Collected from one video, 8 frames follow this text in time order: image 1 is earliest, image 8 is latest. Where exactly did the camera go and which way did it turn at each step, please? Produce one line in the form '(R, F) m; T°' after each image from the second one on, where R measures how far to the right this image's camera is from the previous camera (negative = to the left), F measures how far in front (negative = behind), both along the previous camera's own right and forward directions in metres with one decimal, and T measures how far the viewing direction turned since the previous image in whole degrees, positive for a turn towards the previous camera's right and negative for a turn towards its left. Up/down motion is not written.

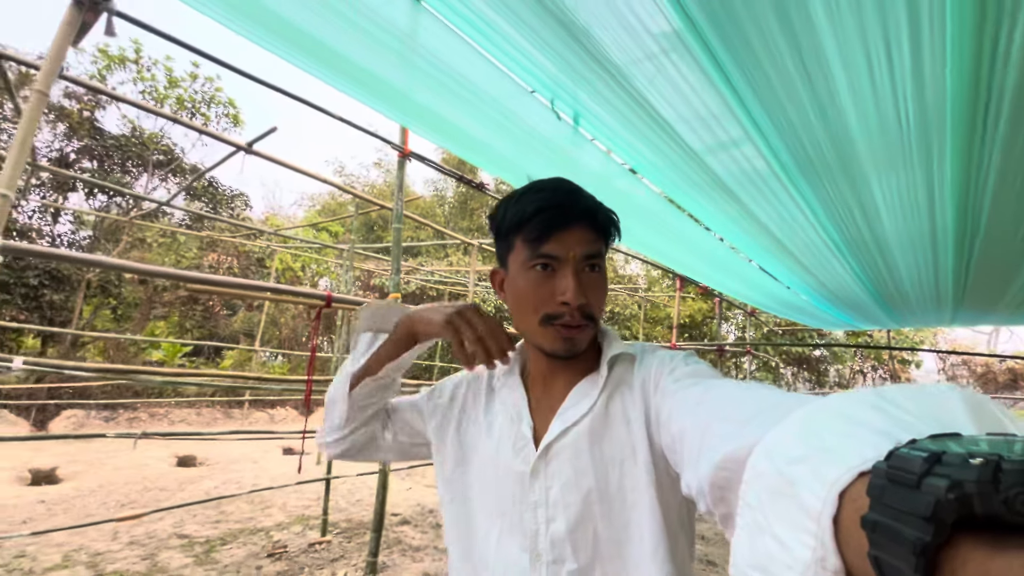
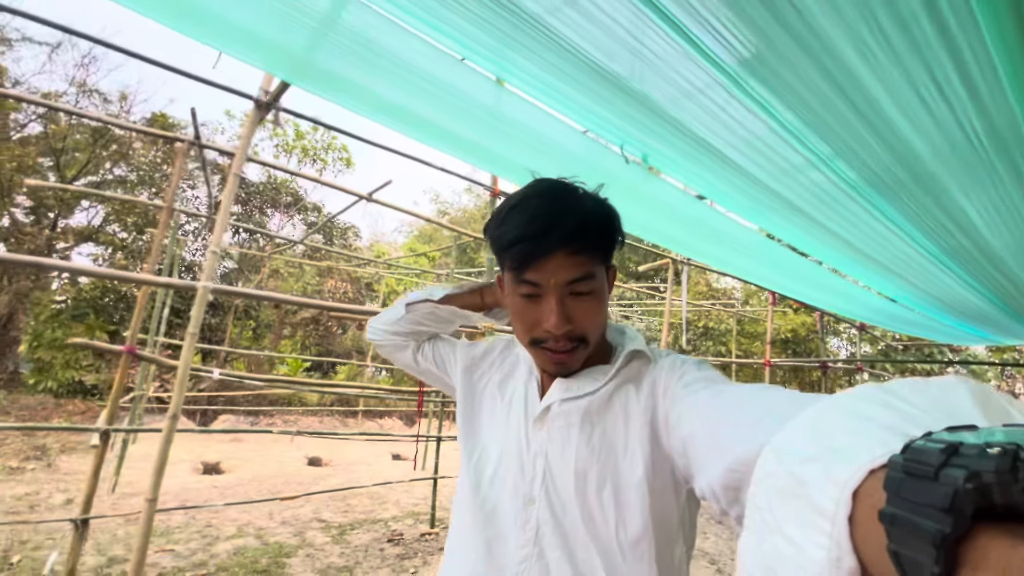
(+0.1, -0.3) m; -11°
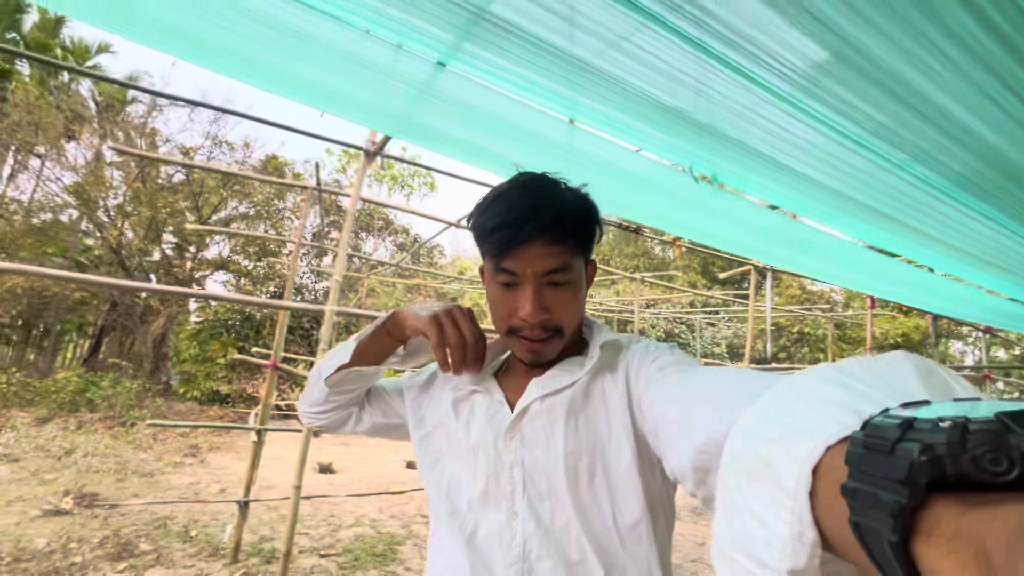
(0.0, -0.2) m; -9°
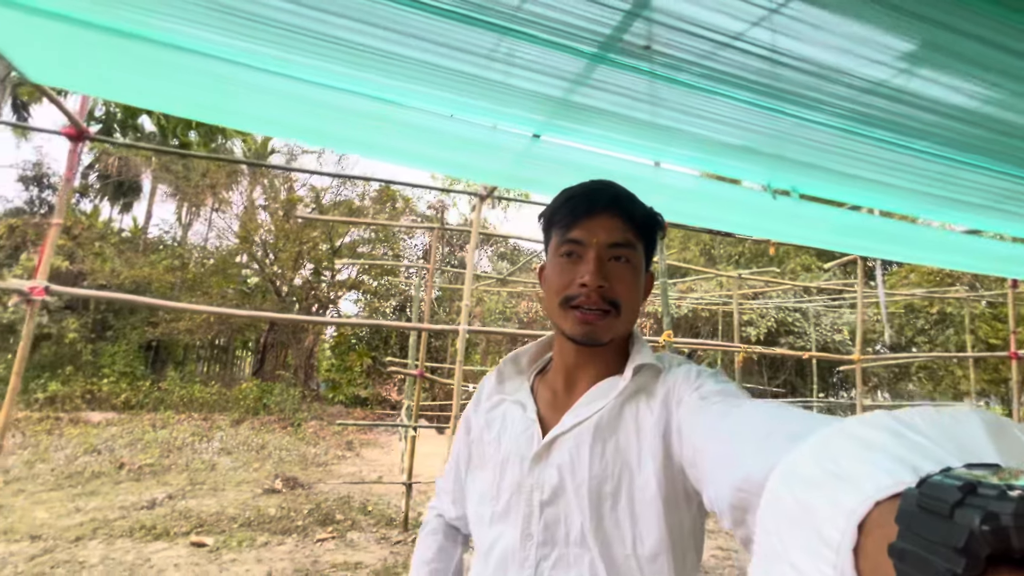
(0.0, -0.5) m; -12°
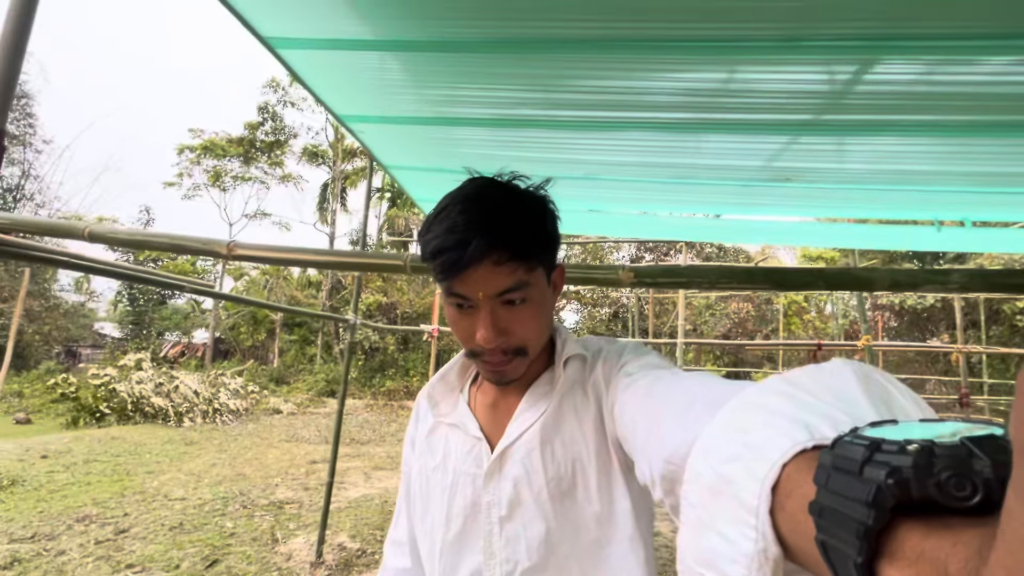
(+0.1, -1.4) m; -24°
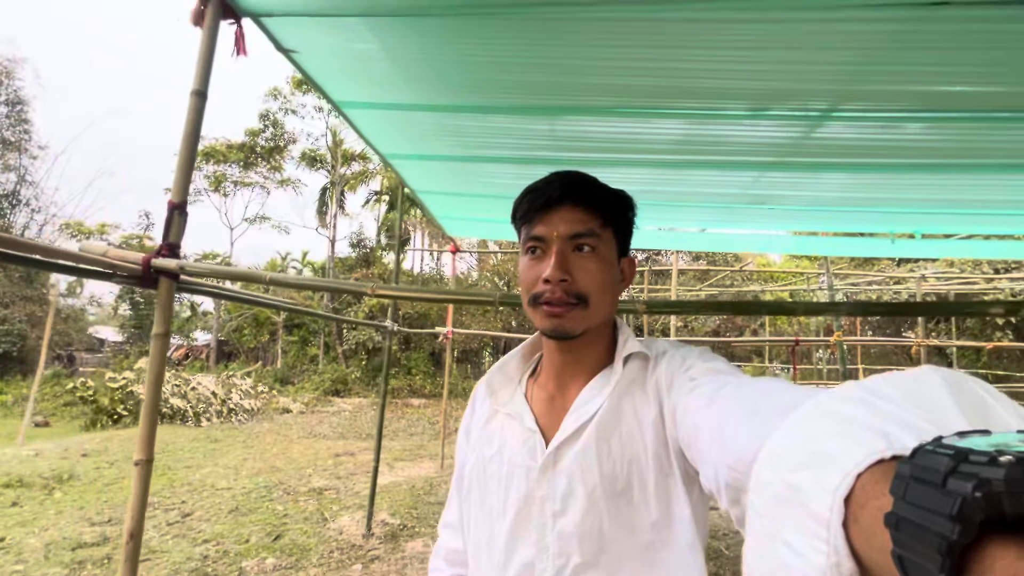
(-0.2, -0.5) m; +1°
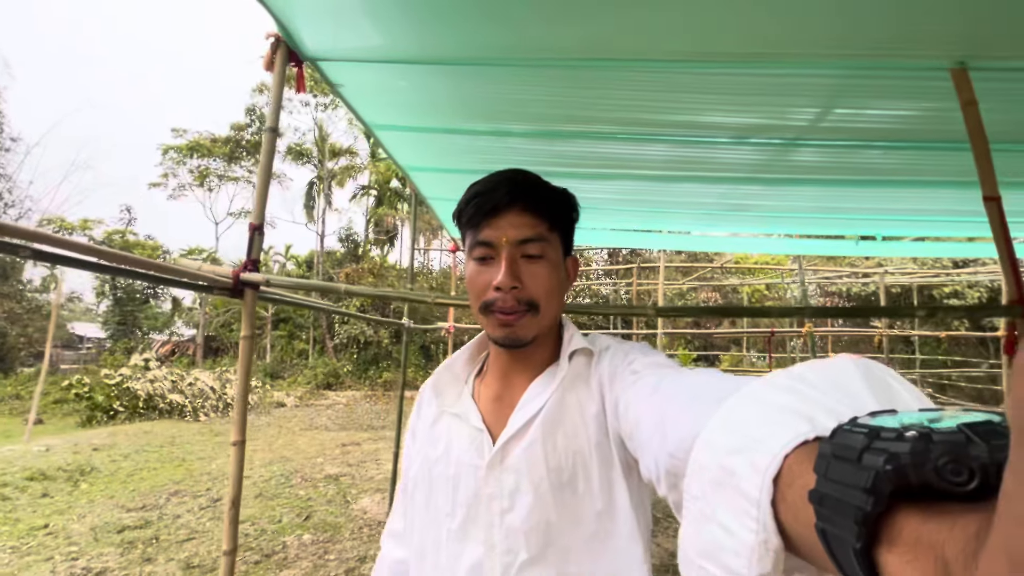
(-0.2, -0.3) m; +2°
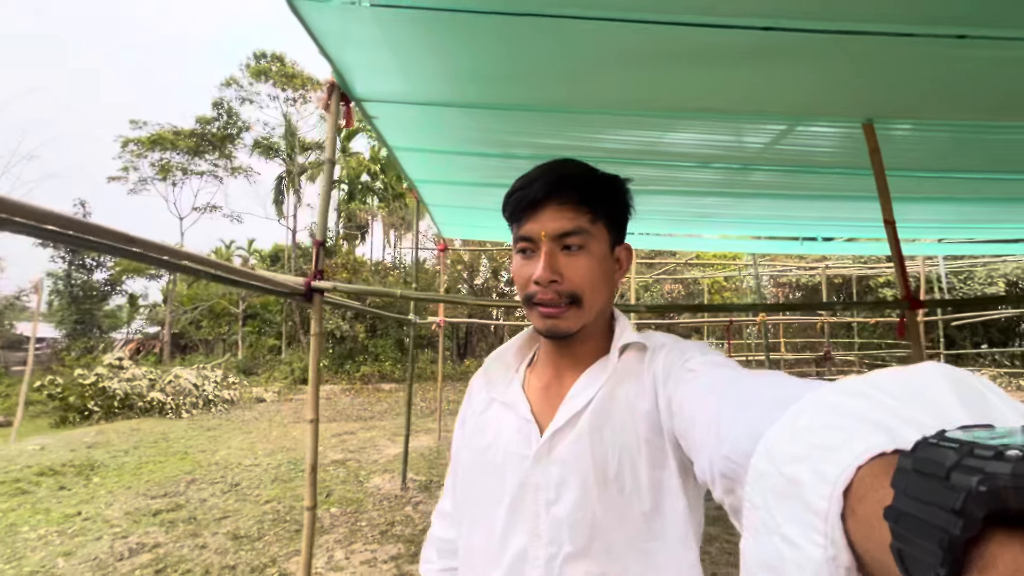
(-0.3, -0.4) m; +4°
